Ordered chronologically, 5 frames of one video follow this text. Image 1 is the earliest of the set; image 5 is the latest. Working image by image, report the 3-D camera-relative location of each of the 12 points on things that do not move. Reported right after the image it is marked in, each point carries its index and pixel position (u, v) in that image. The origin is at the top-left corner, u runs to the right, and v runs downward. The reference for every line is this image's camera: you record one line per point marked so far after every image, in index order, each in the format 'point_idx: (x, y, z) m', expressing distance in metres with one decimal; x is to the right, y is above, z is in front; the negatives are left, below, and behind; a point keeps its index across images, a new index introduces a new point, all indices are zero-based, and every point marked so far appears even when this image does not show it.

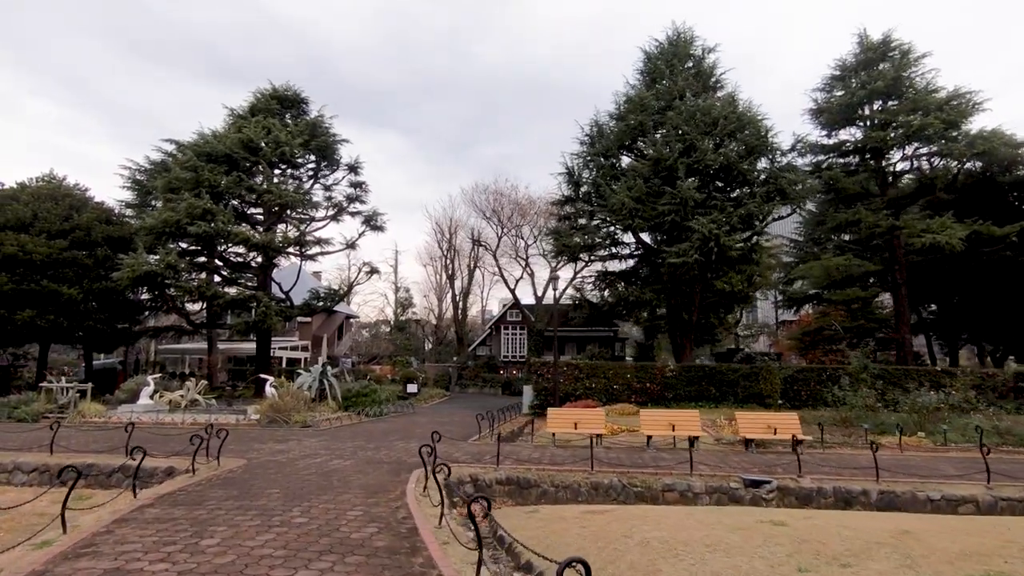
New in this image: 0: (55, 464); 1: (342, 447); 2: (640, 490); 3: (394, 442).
0: (-8.1, -3.1, +9.8) m
1: (-3.4, -3.2, +11.2) m
2: (+2.0, -3.2, +8.7) m
3: (-2.6, -3.4, +12.3) m
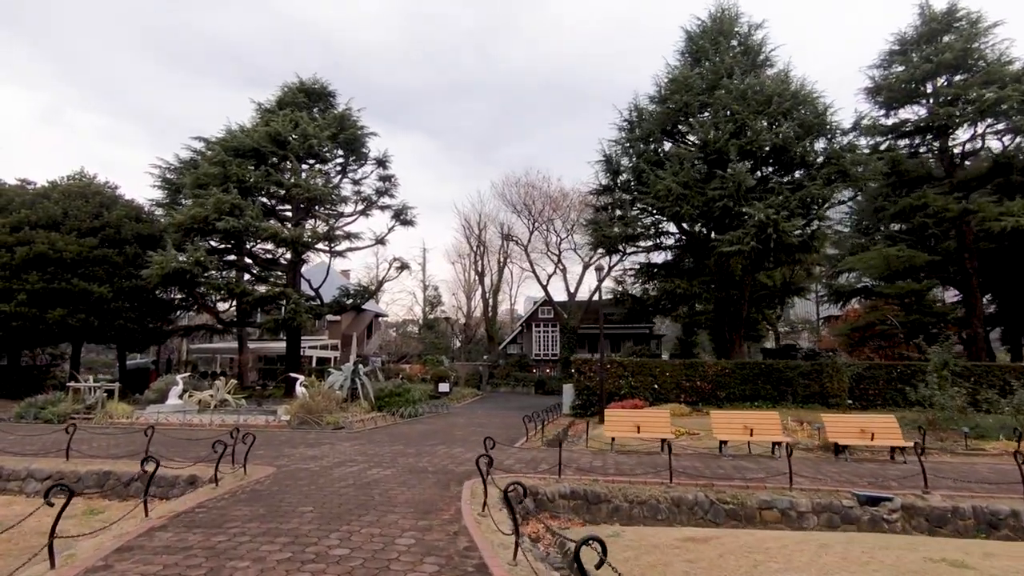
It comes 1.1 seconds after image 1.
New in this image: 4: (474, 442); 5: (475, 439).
0: (-7.1, -3.0, +8.9) m
1: (-2.4, -3.0, +10.2) m
2: (+2.9, -2.9, +7.3) m
3: (-1.5, -3.2, +11.1) m
4: (-0.8, -3.3, +11.9) m
5: (-0.9, -3.5, +12.8) m
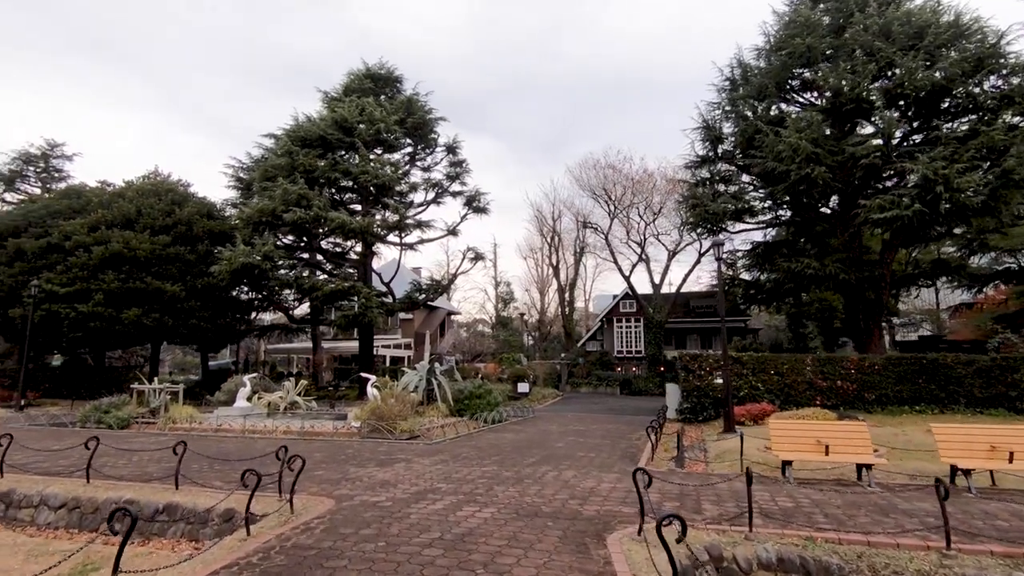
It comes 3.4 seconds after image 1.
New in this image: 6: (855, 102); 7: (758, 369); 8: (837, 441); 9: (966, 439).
0: (-5.4, -2.7, +7.0) m
1: (-0.6, -2.6, +7.7) m
2: (+4.4, -2.4, +4.2) m
3: (+0.5, -2.8, +8.5) m
4: (+1.2, -2.9, +9.2) m
5: (+1.3, -3.0, +10.1) m
6: (+11.1, +6.0, +17.9) m
7: (+7.6, -2.5, +17.1) m
8: (+4.5, -2.2, +7.7) m
9: (+6.0, -2.0, +7.3) m
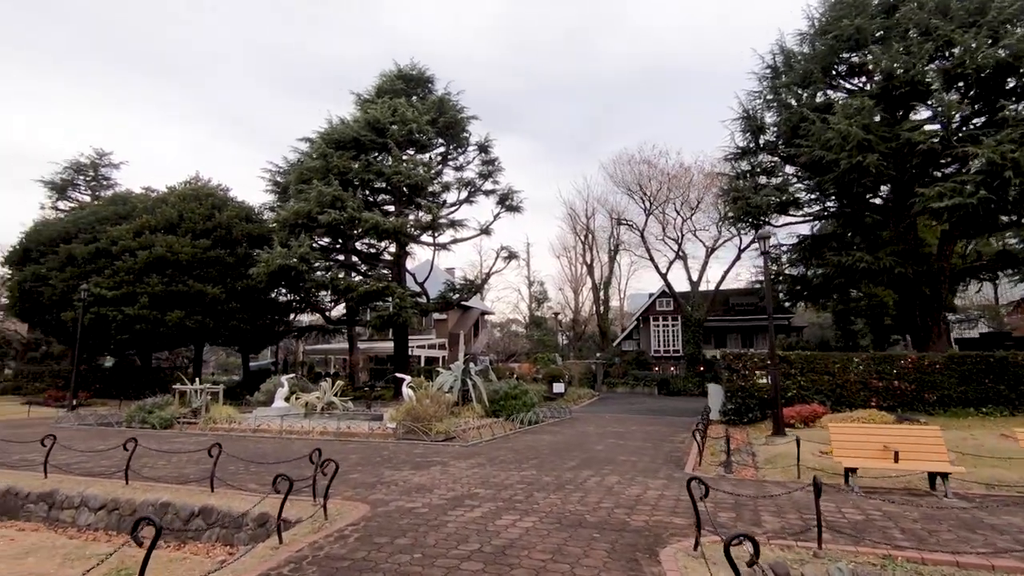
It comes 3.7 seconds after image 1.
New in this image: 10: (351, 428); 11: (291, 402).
0: (-4.9, -2.7, +7.0) m
1: (0.0, -2.6, +7.3) m
2: (+4.7, -2.3, +3.6) m
3: (+1.1, -2.7, +8.1) m
4: (+1.9, -2.8, +8.8) m
5: (+2.0, -3.0, +9.6) m
6: (+12.1, +6.2, +16.9) m
7: (+8.7, -2.4, +16.3) m
8: (+5.1, -2.1, +7.1) m
9: (+6.5, -1.9, +6.6) m
10: (-3.9, -3.4, +13.2) m
11: (-7.3, -3.8, +18.3) m
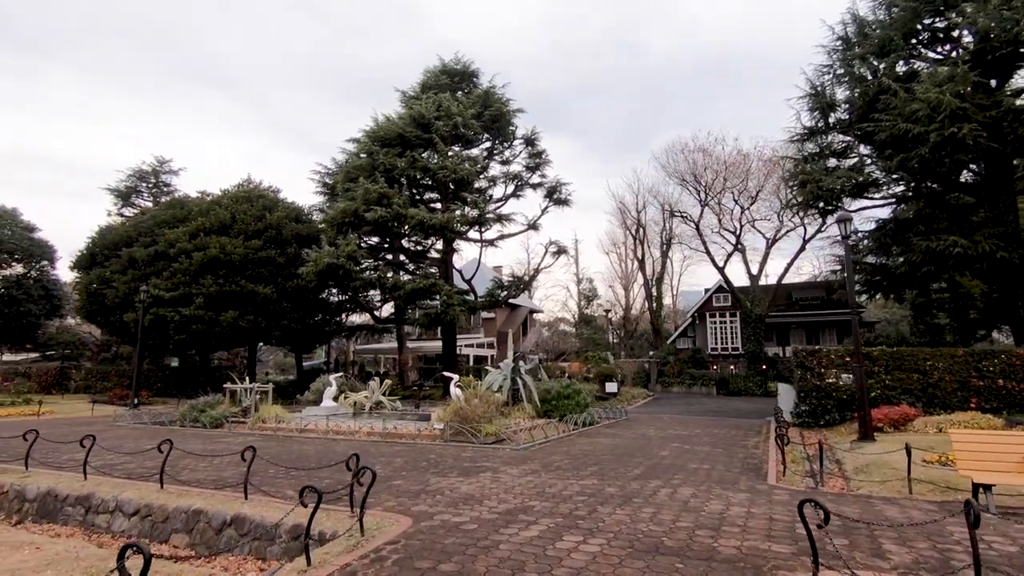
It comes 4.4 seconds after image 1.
0: (-4.2, -2.6, +6.5) m
1: (+0.7, -2.4, +6.5) m
2: (+5.1, -2.1, +2.4) m
3: (+1.8, -2.5, +7.2) m
4: (+2.7, -2.6, +7.8) m
5: (+2.9, -2.8, +8.6) m
6: (+13.4, +6.6, +14.9) m
7: (+10.1, -2.1, +14.6) m
8: (+5.7, -1.8, +5.8) m
9: (+7.1, -1.6, +5.2) m
10: (-2.6, -3.2, +12.7) m
11: (-5.7, -3.7, +18.0) m
